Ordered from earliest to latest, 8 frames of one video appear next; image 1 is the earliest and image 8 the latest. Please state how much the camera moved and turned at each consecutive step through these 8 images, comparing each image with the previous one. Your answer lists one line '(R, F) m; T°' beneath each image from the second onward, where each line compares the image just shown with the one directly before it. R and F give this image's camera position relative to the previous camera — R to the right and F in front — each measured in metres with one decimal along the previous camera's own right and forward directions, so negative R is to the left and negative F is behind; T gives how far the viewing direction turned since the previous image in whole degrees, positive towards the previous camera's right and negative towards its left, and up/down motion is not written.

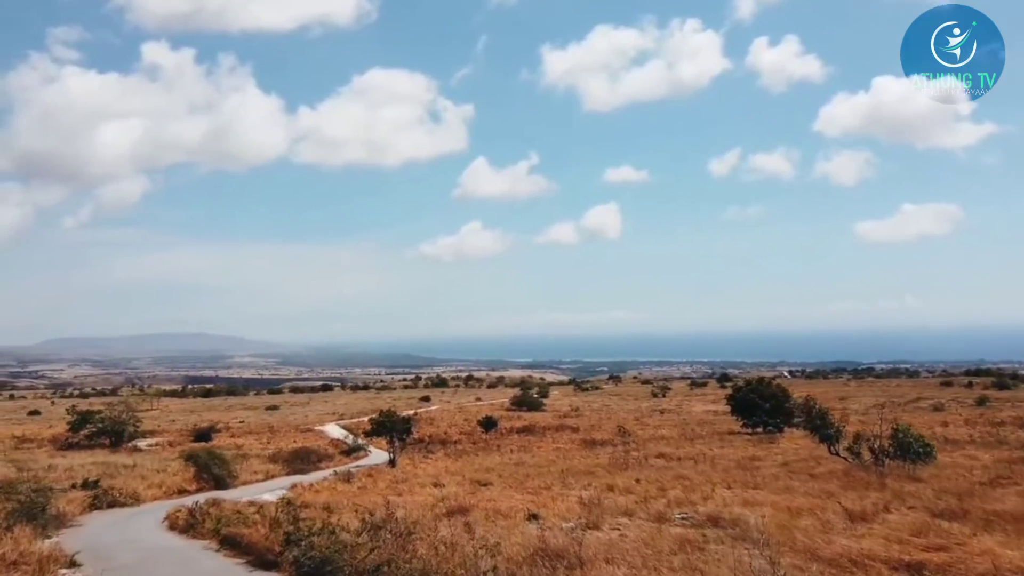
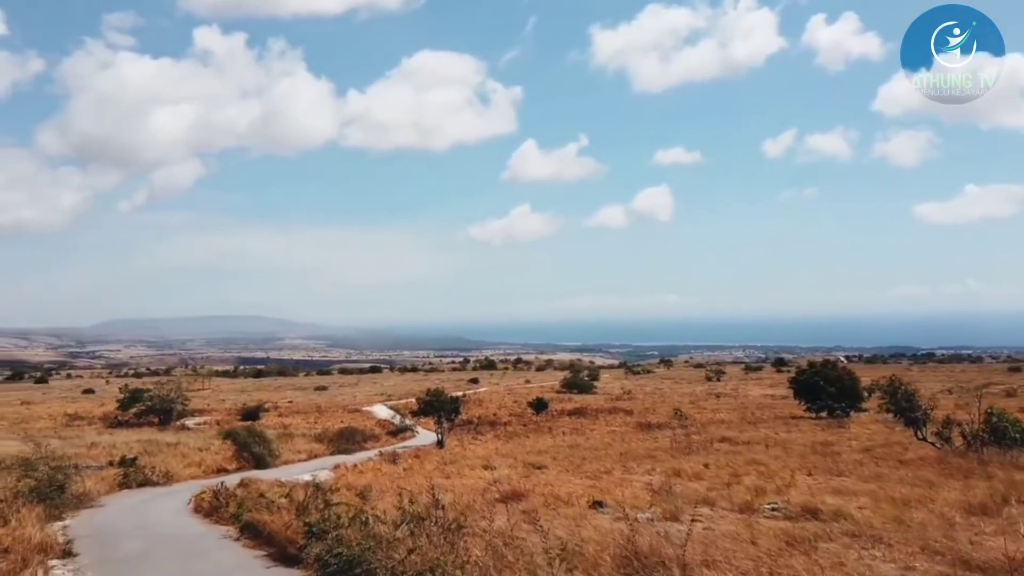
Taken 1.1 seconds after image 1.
(-0.2, +2.2) m; -3°
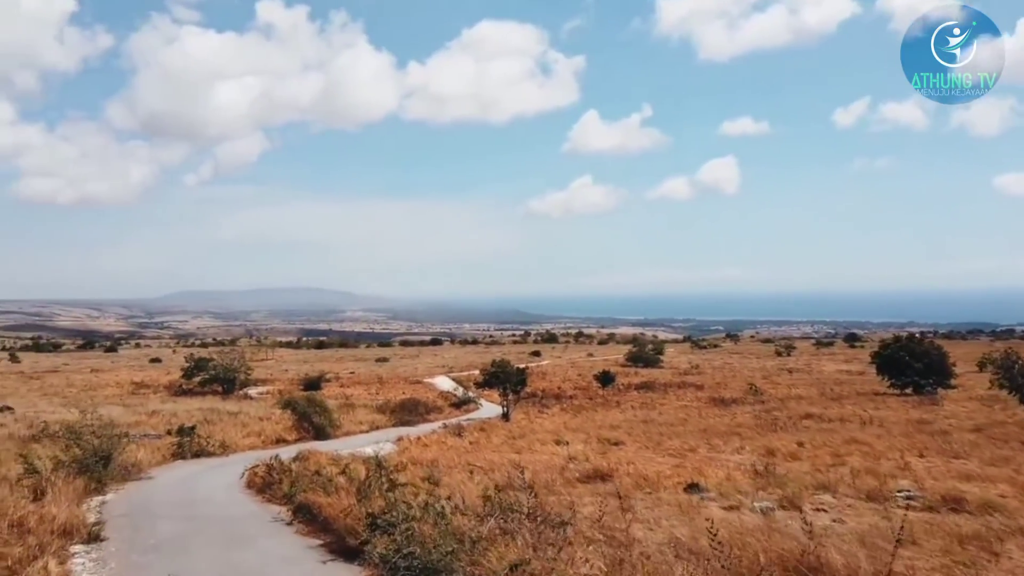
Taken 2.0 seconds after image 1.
(-0.4, +1.9) m; -3°
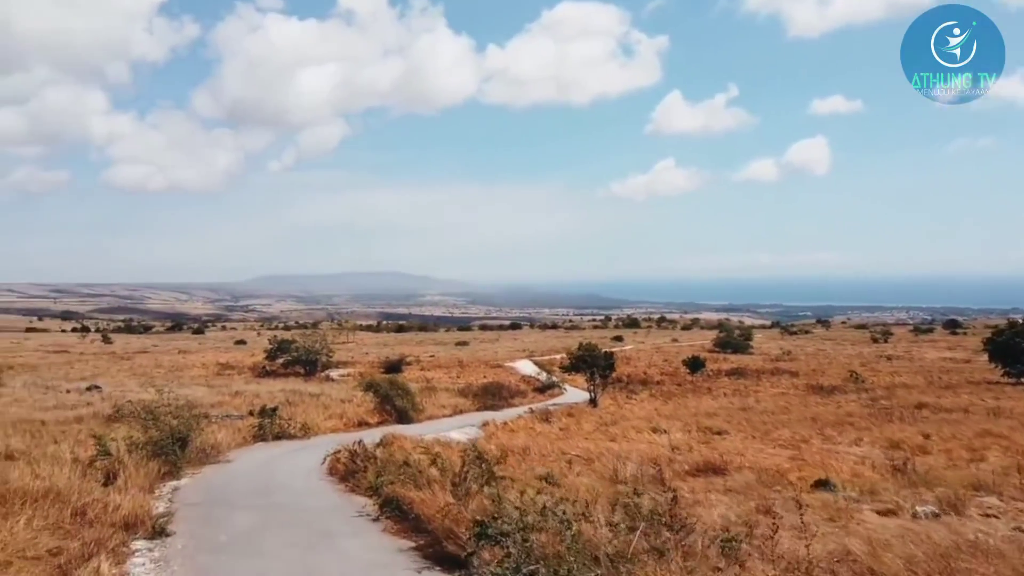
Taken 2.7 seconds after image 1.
(-0.4, +1.5) m; -5°
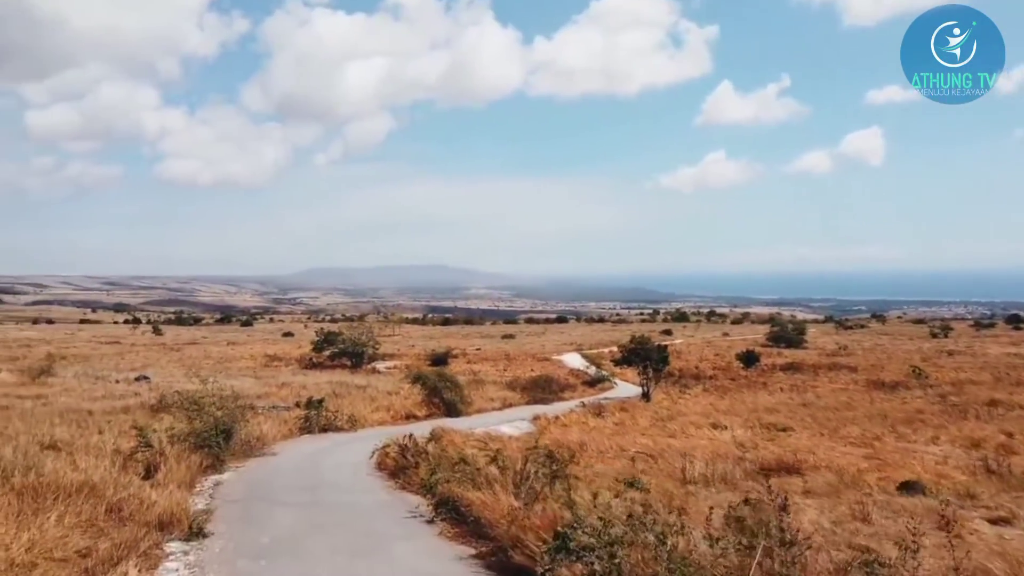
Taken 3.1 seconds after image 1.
(-0.2, +0.9) m; -3°
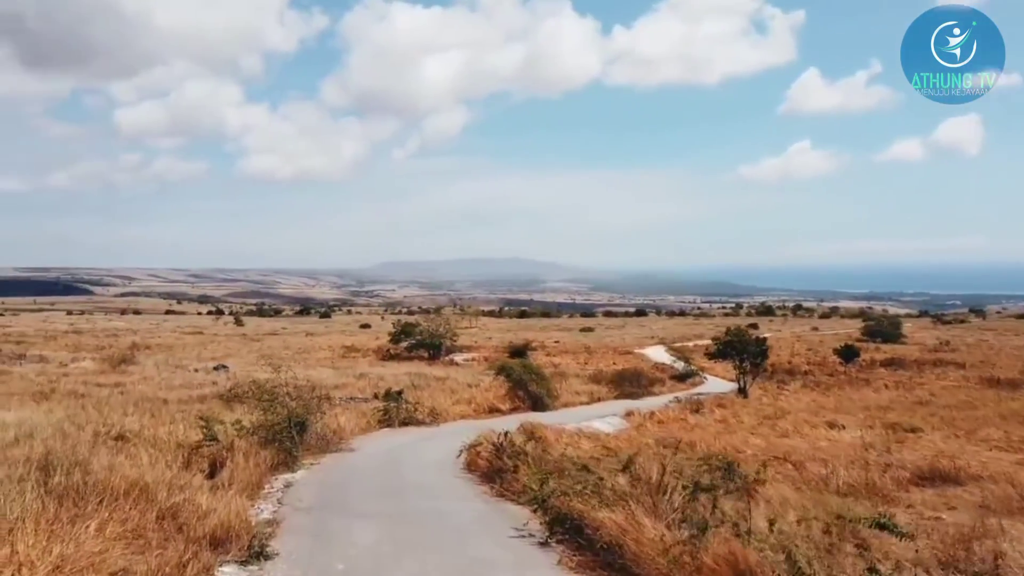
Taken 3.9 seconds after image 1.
(-0.4, +1.7) m; -4°
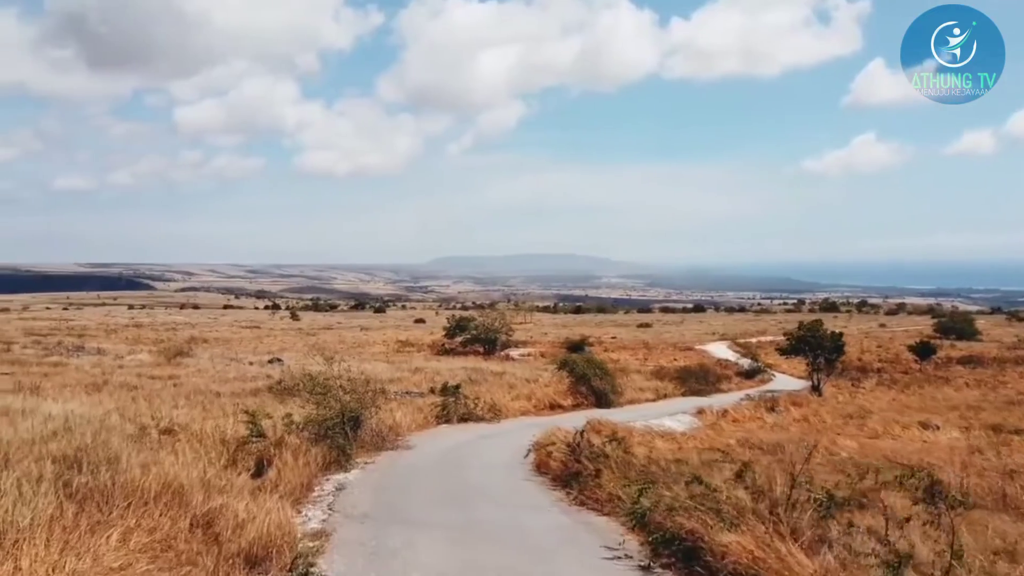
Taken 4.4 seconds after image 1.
(-0.2, +1.2) m; -3°
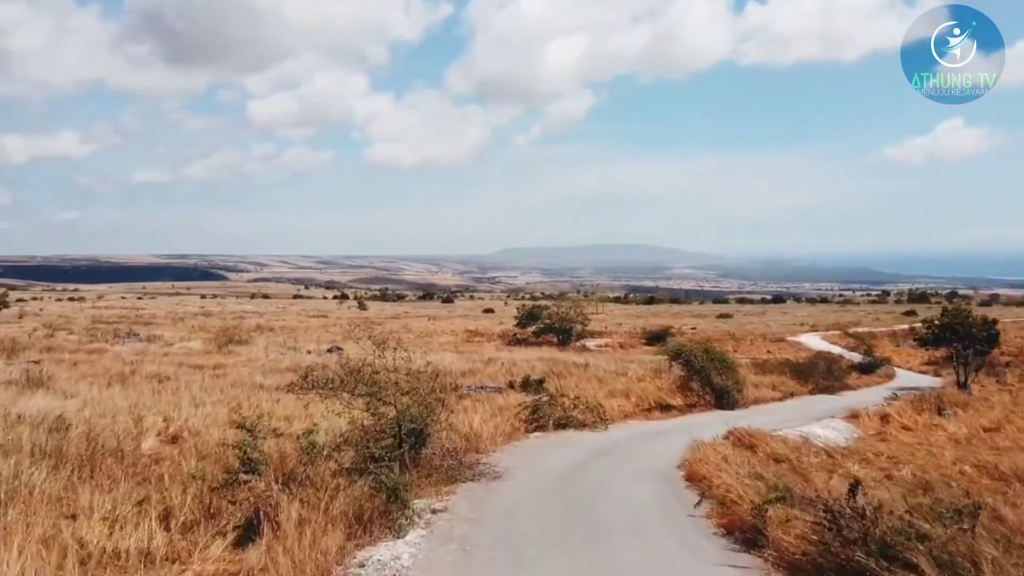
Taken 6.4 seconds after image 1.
(-0.7, +4.6) m; -4°
